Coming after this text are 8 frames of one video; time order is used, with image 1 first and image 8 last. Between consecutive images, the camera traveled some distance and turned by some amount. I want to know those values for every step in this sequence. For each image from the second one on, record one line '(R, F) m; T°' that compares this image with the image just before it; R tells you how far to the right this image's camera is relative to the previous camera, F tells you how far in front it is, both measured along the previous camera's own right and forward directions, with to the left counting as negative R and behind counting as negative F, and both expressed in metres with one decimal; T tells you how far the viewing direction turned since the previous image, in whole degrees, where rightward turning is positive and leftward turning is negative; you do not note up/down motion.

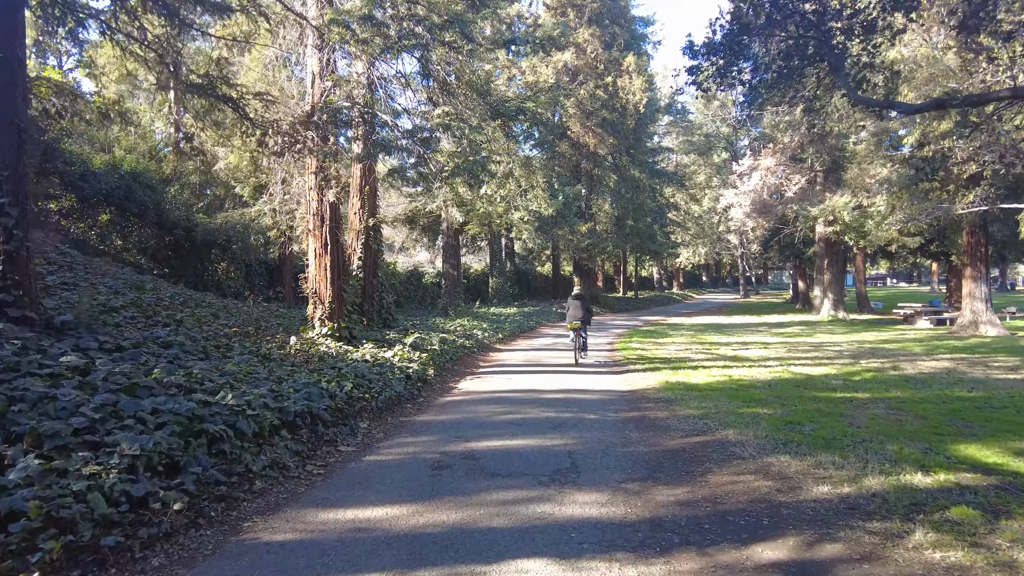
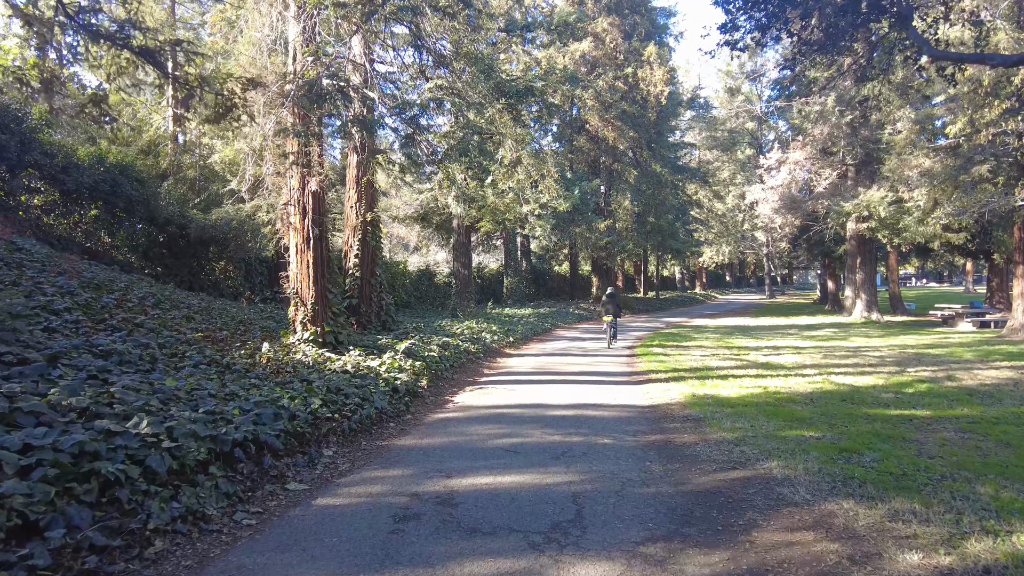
(+0.2, +1.2) m; -2°
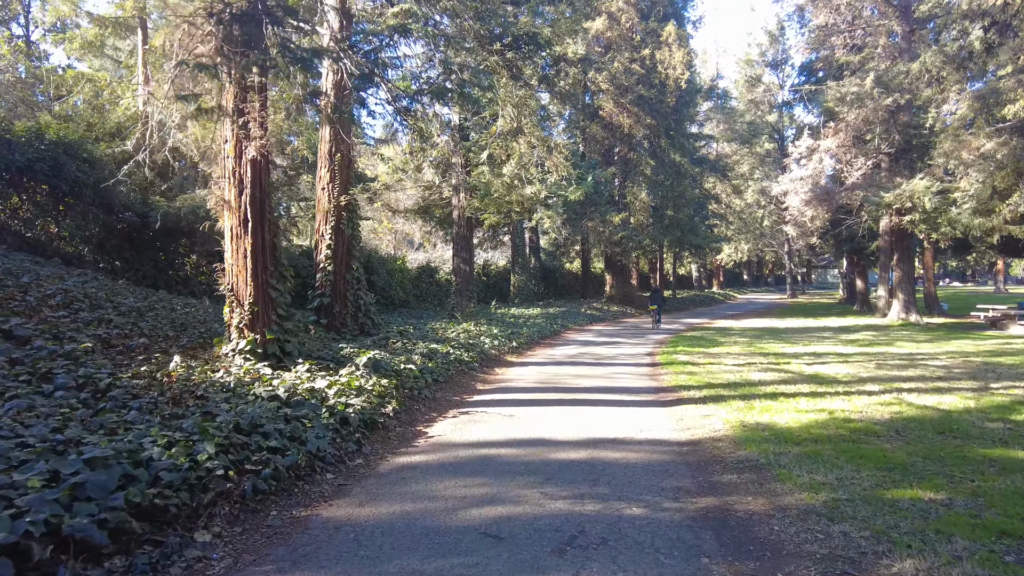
(+0.2, +2.1) m; -1°
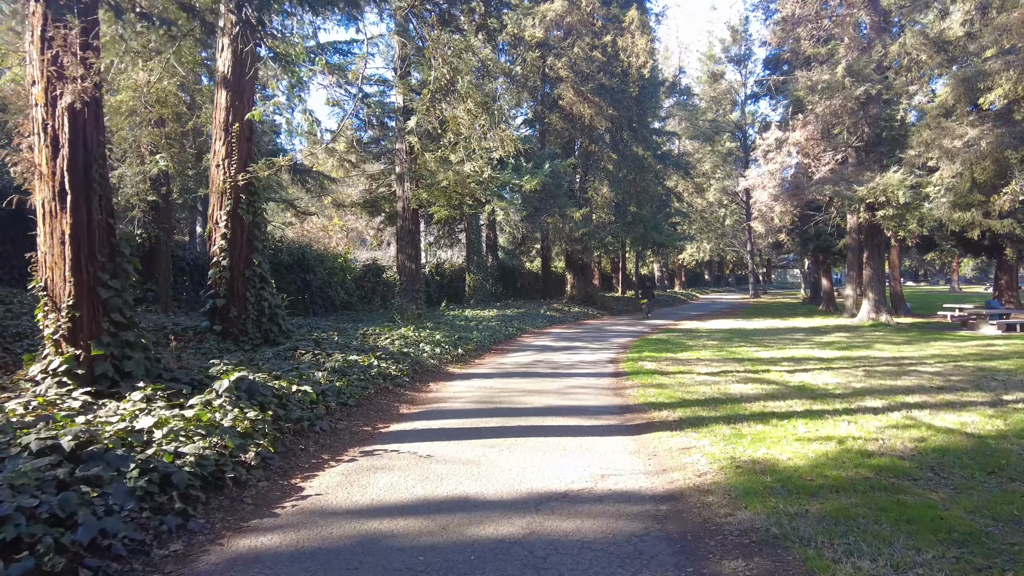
(+0.4, +1.8) m; +3°
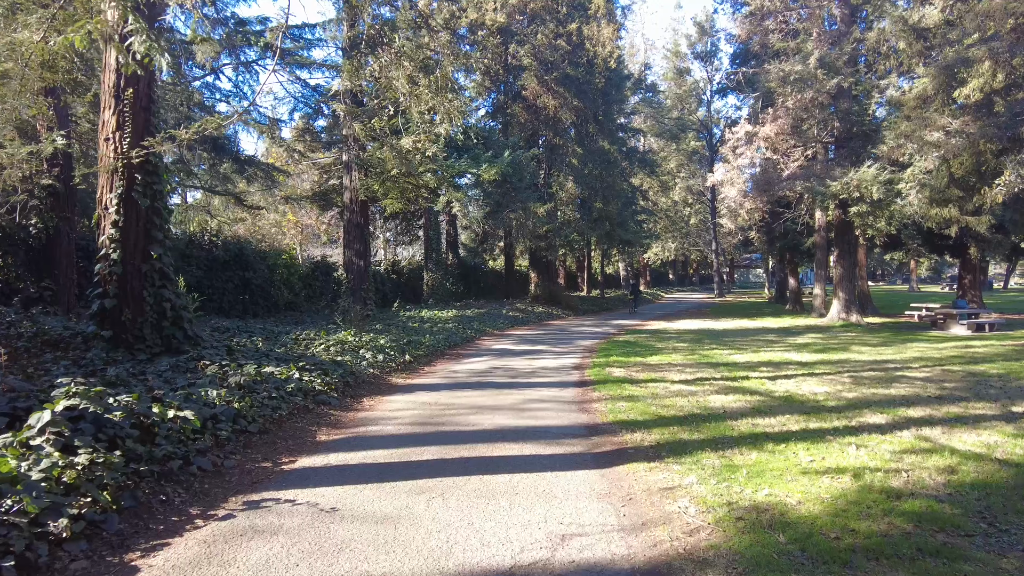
(+0.2, +1.3) m; +3°
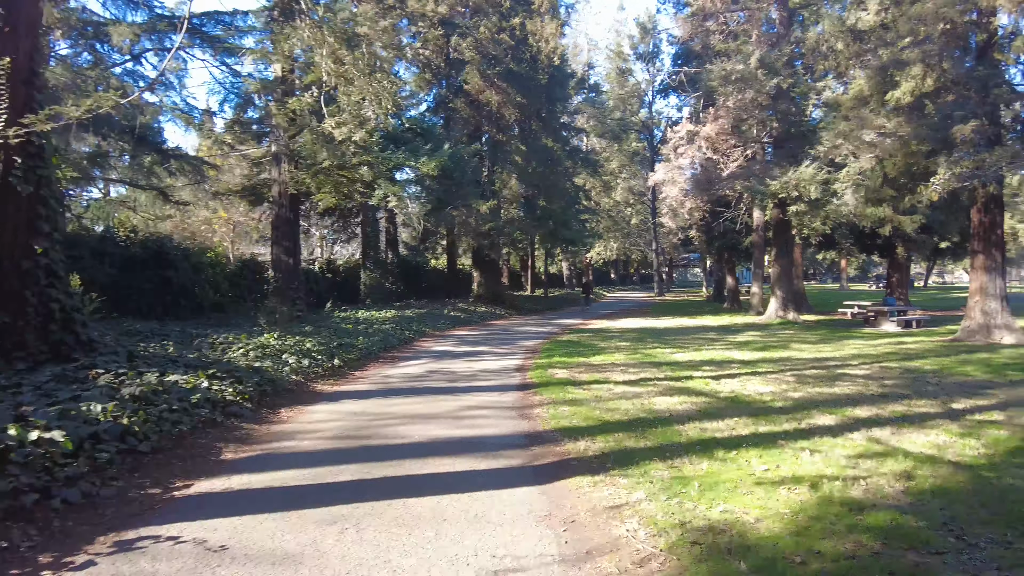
(+0.1, +0.5) m; +5°
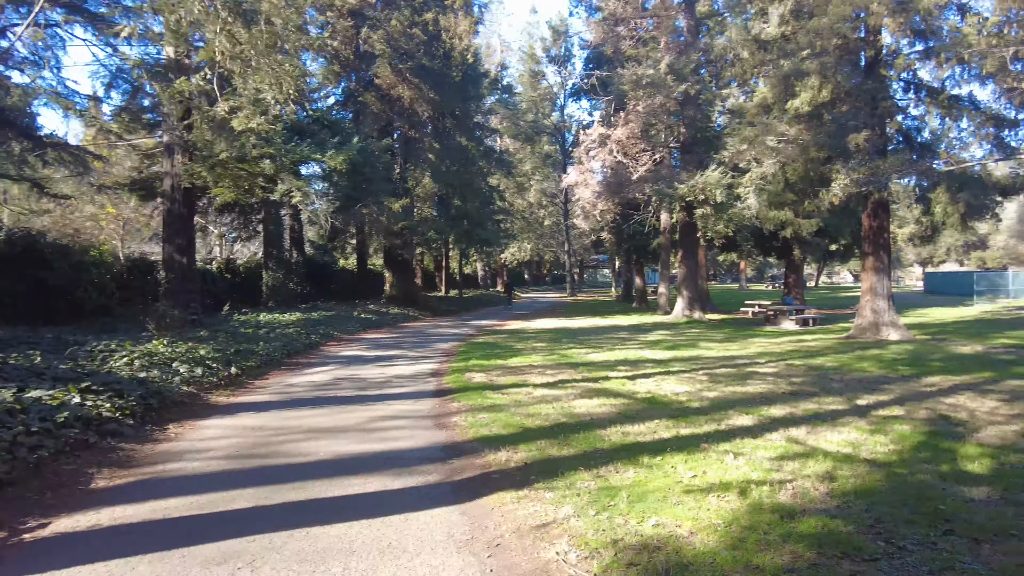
(0.0, +0.4) m; +7°
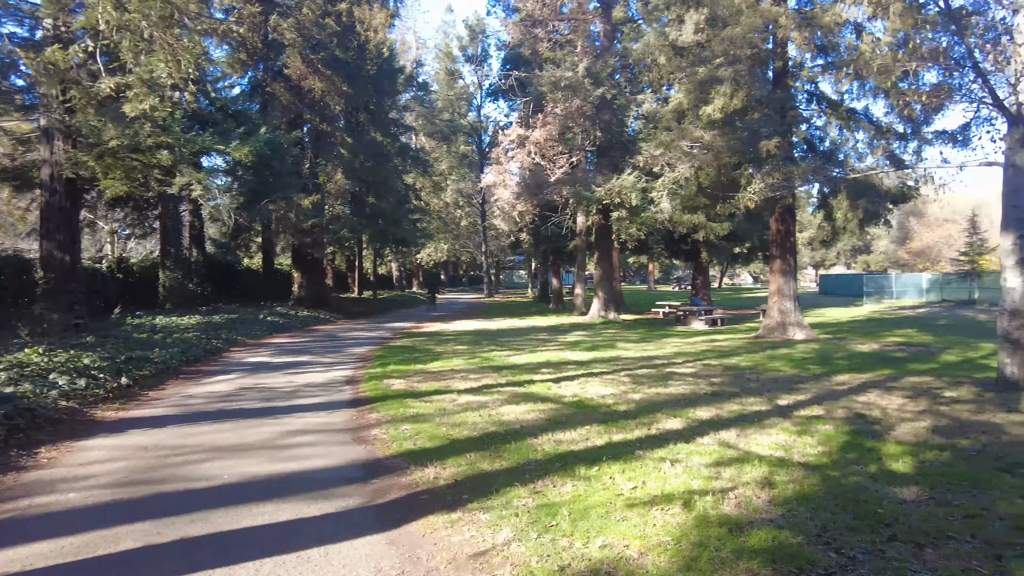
(-0.1, +0.4) m; +7°
